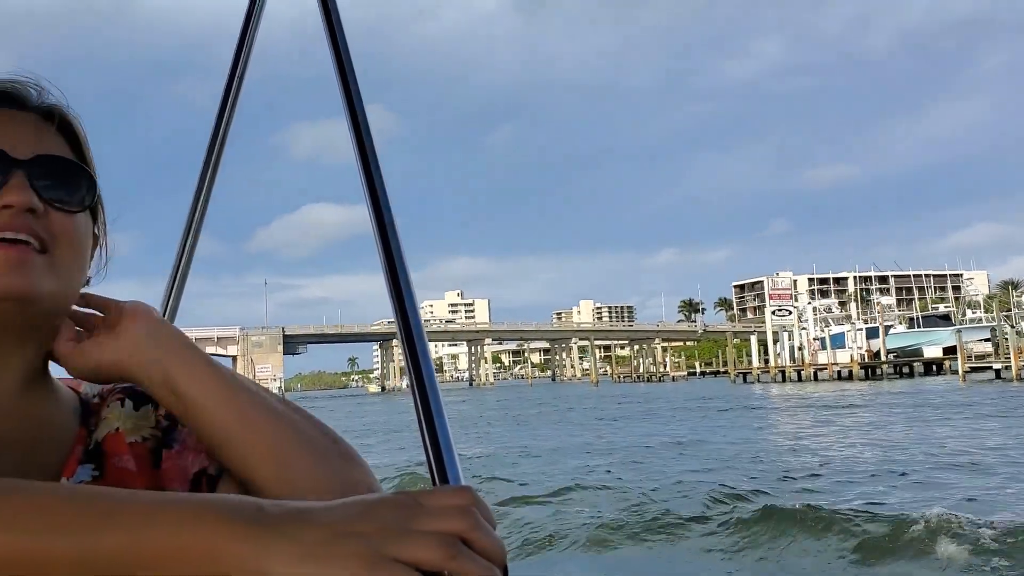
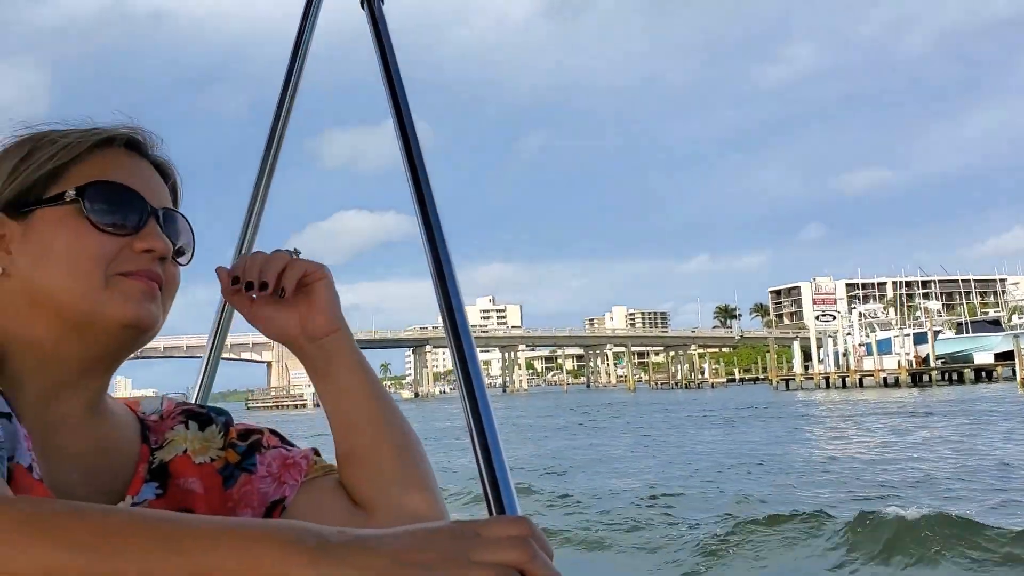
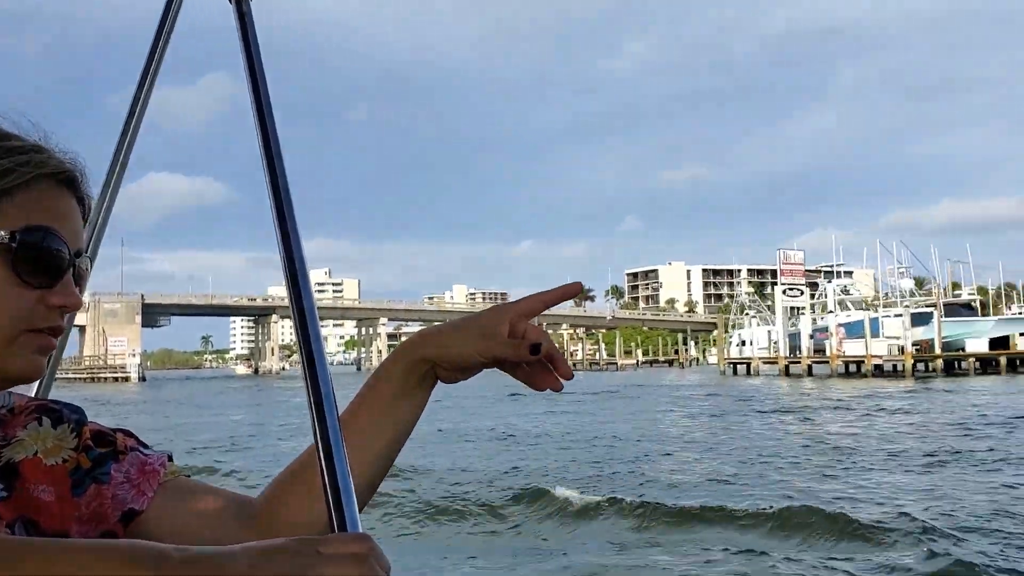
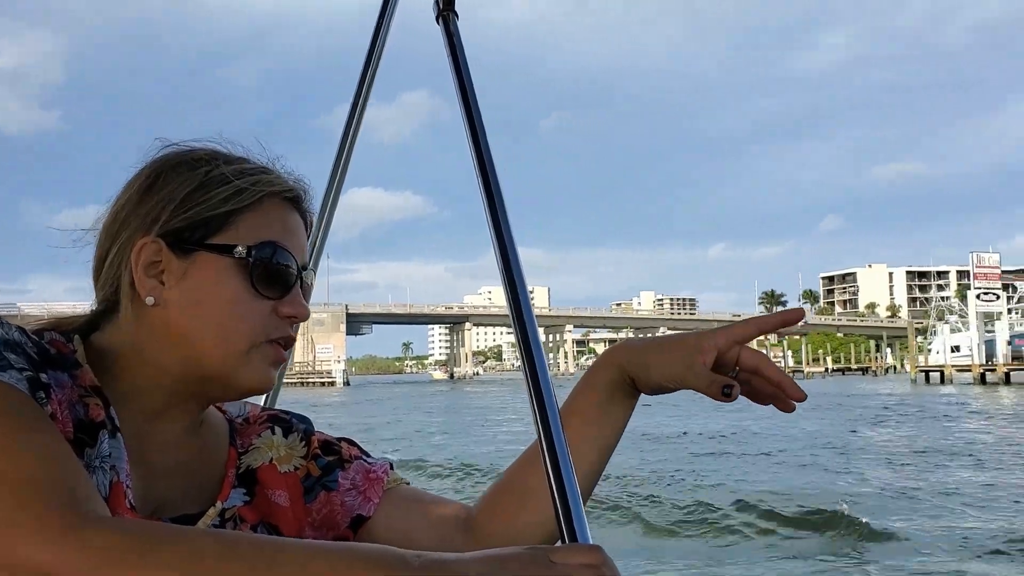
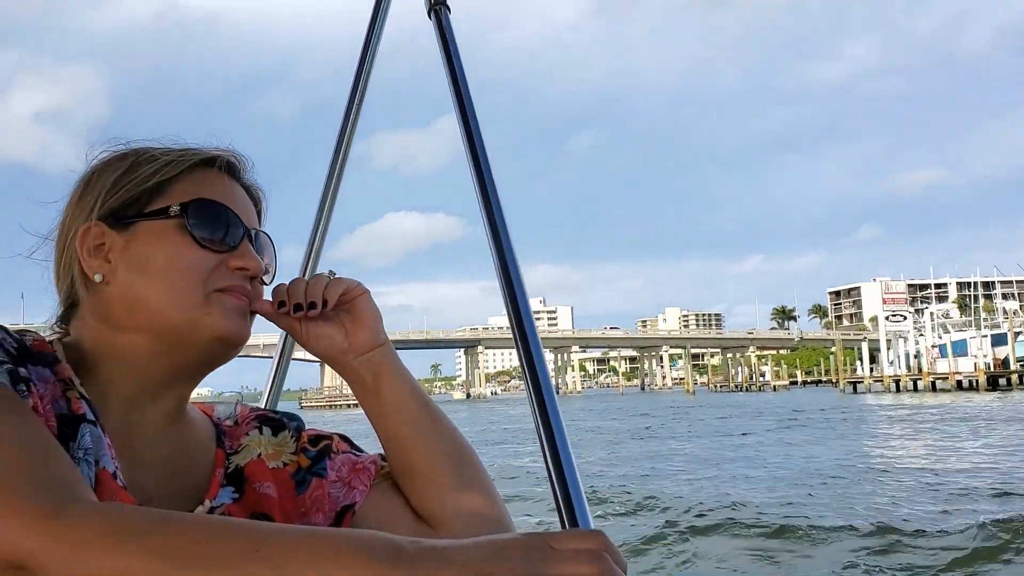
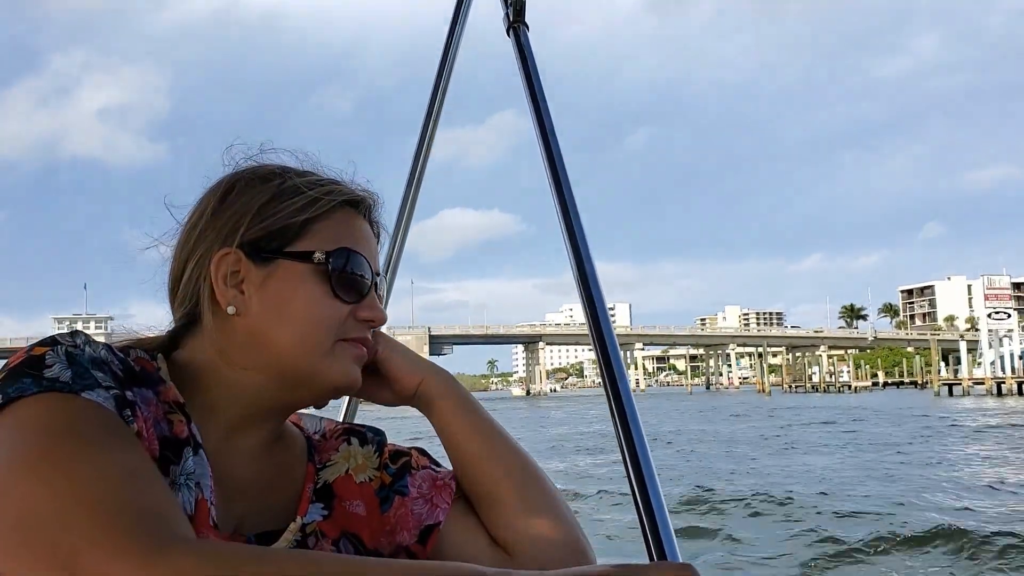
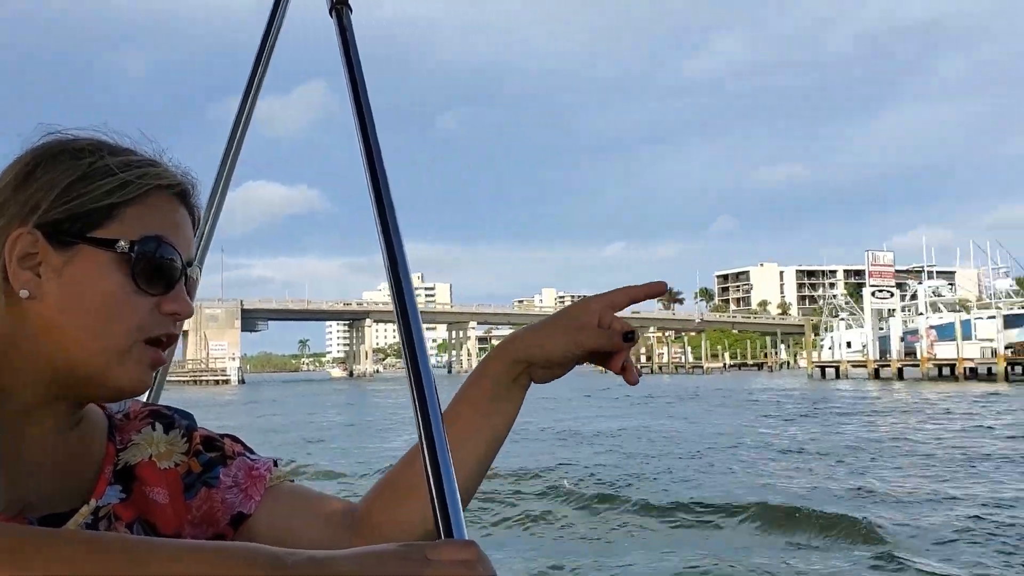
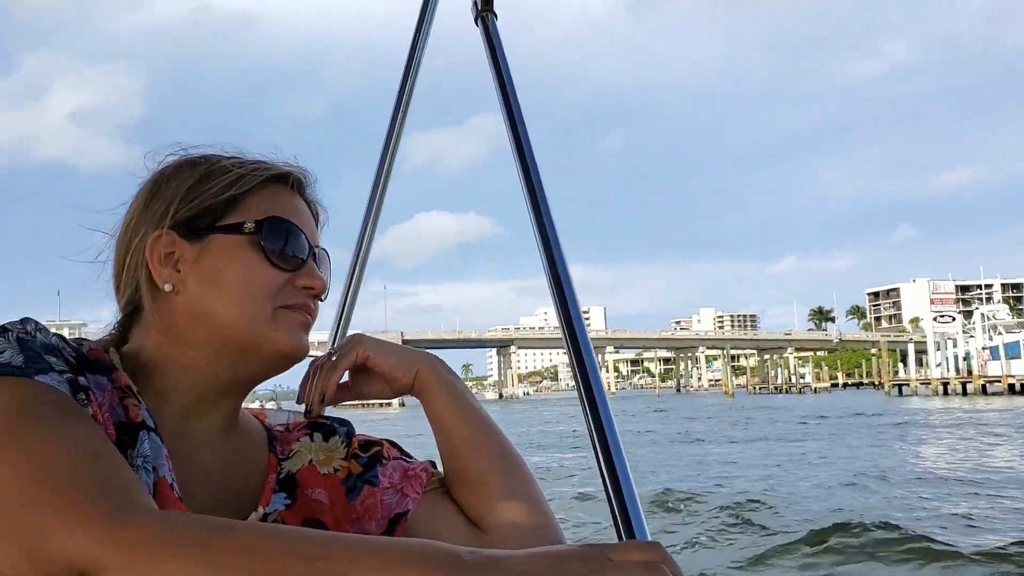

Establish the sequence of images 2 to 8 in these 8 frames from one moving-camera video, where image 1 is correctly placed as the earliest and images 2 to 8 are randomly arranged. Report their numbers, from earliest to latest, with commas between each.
2, 5, 8, 6, 4, 7, 3
